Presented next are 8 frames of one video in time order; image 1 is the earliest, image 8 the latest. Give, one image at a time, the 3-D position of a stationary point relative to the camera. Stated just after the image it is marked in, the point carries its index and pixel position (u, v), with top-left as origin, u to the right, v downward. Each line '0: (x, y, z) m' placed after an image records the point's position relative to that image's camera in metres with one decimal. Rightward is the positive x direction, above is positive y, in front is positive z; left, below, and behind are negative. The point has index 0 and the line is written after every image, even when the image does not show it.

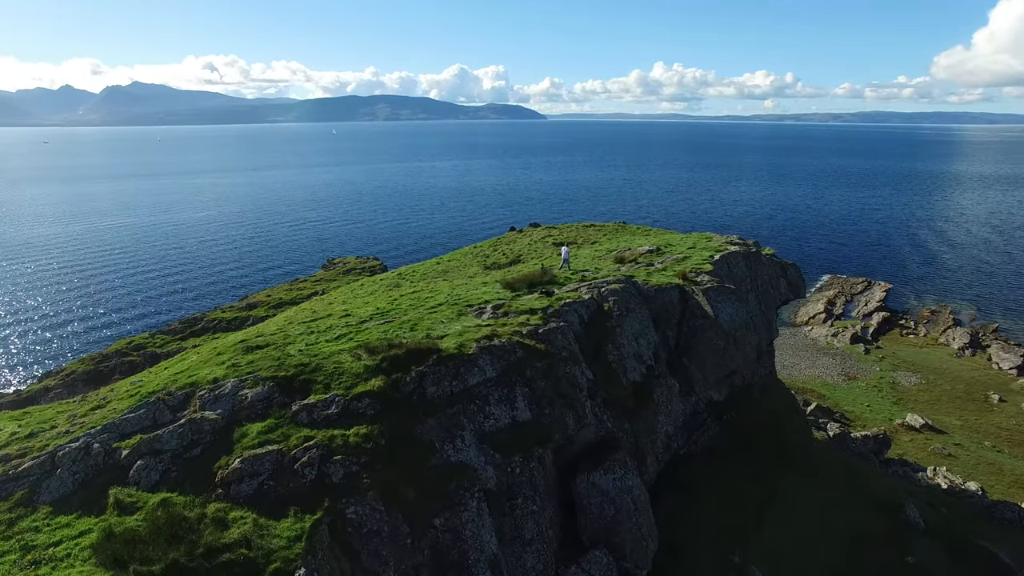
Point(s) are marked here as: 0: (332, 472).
0: (-5.7, -5.8, +18.7) m
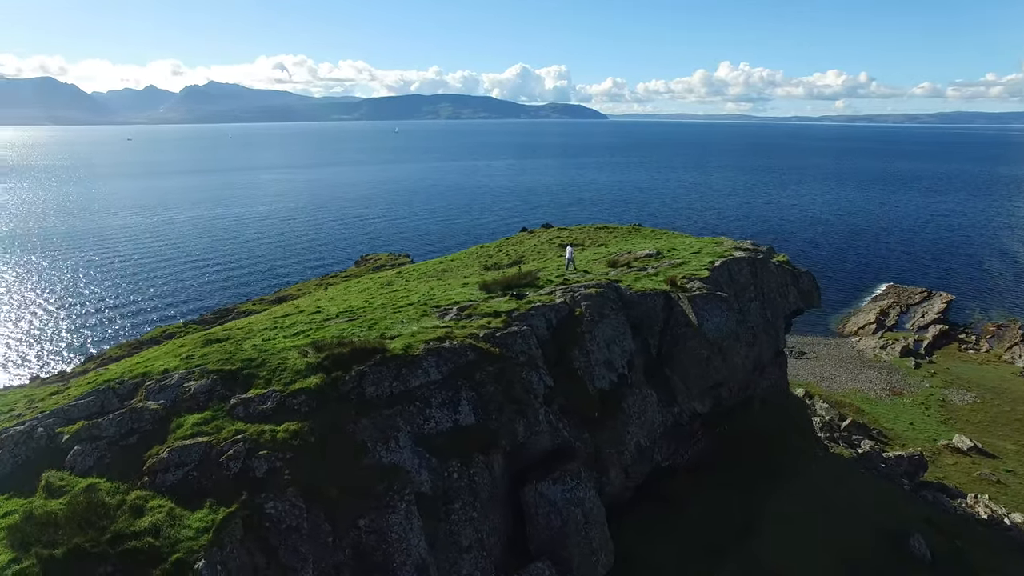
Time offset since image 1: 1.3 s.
0: (-8.2, -5.7, +18.9) m
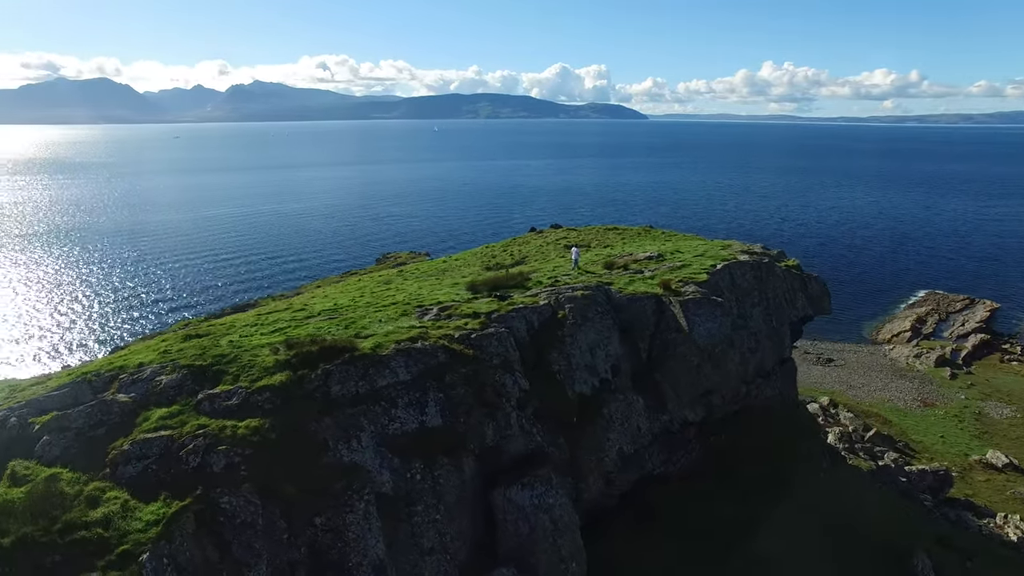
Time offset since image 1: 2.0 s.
0: (-9.7, -5.6, +19.1) m
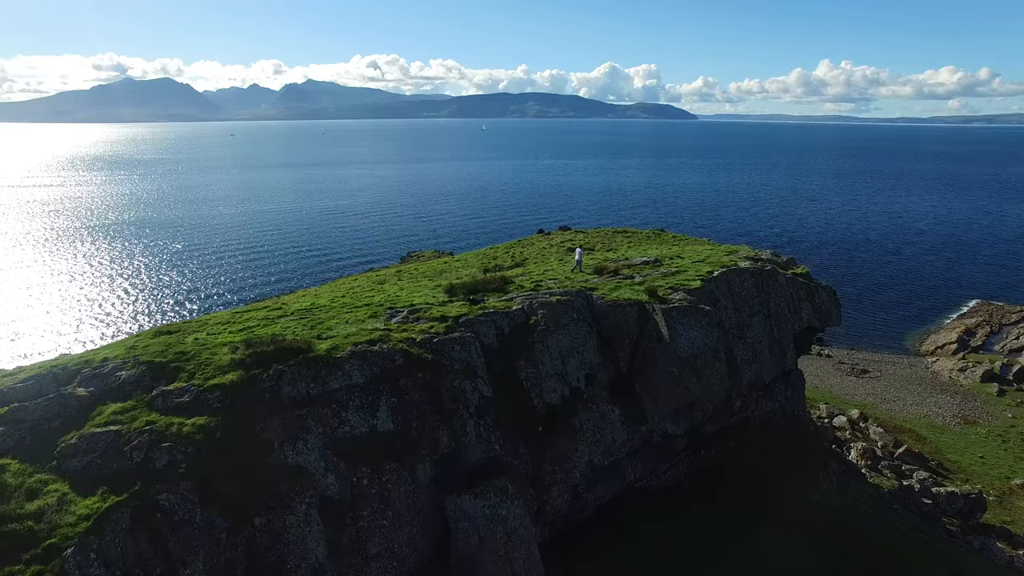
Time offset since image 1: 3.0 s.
0: (-11.7, -5.6, +19.3) m
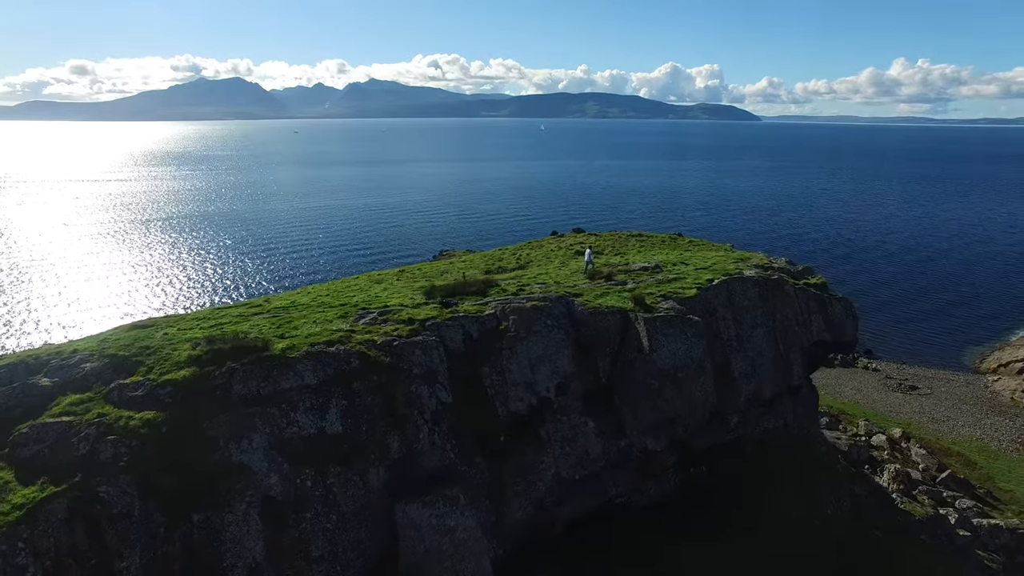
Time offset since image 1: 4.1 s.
0: (-13.8, -5.4, +19.7) m
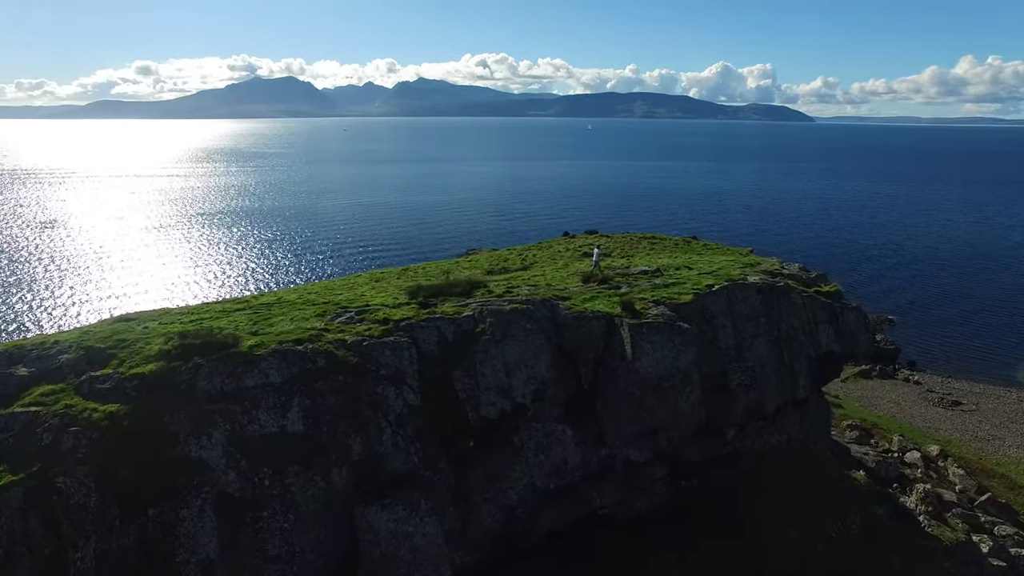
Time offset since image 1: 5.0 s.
0: (-15.4, -5.2, +20.1) m
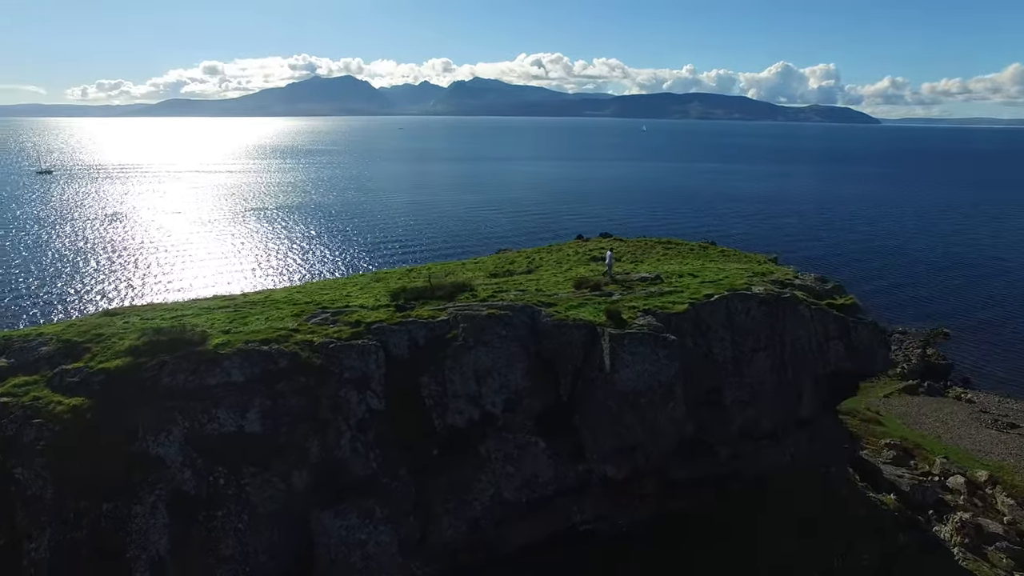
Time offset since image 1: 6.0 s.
0: (-17.0, -5.0, +20.5) m
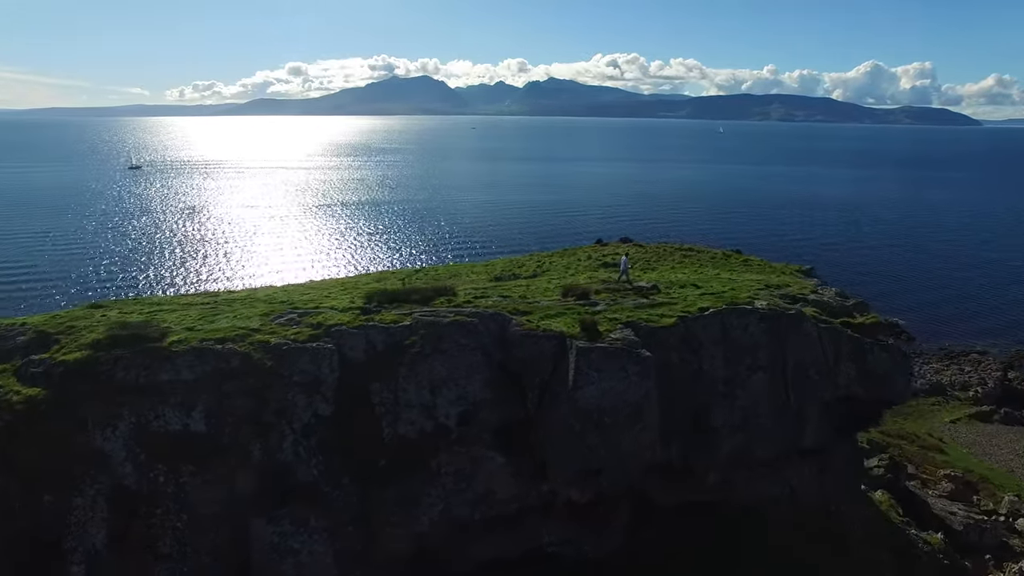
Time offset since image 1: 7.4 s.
0: (-19.2, -4.7, +21.3) m
